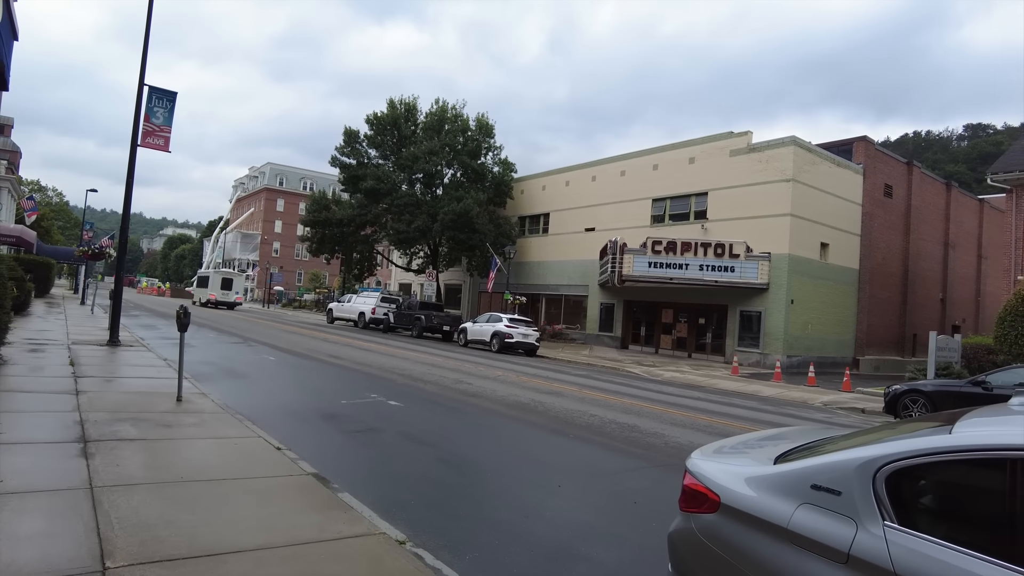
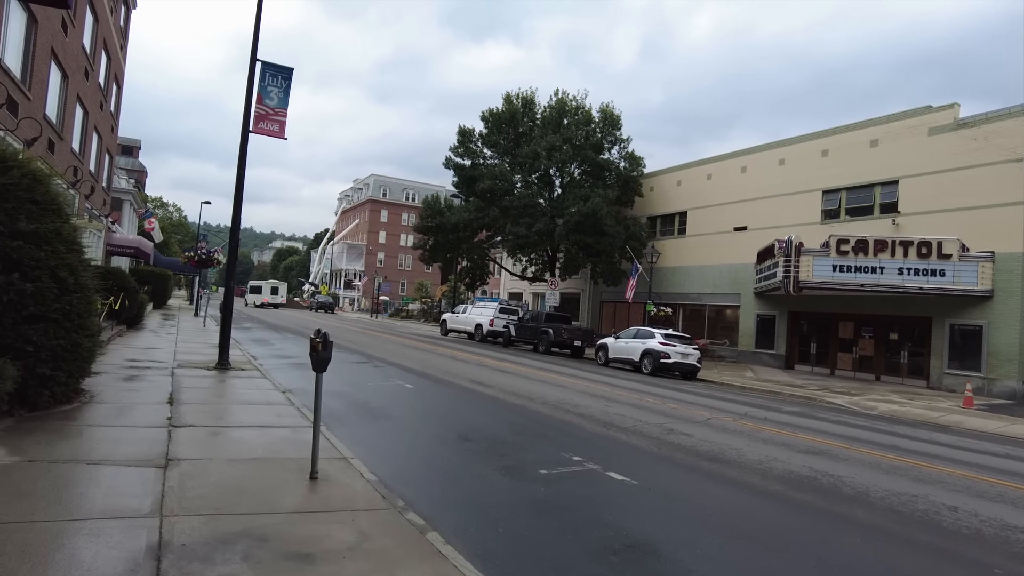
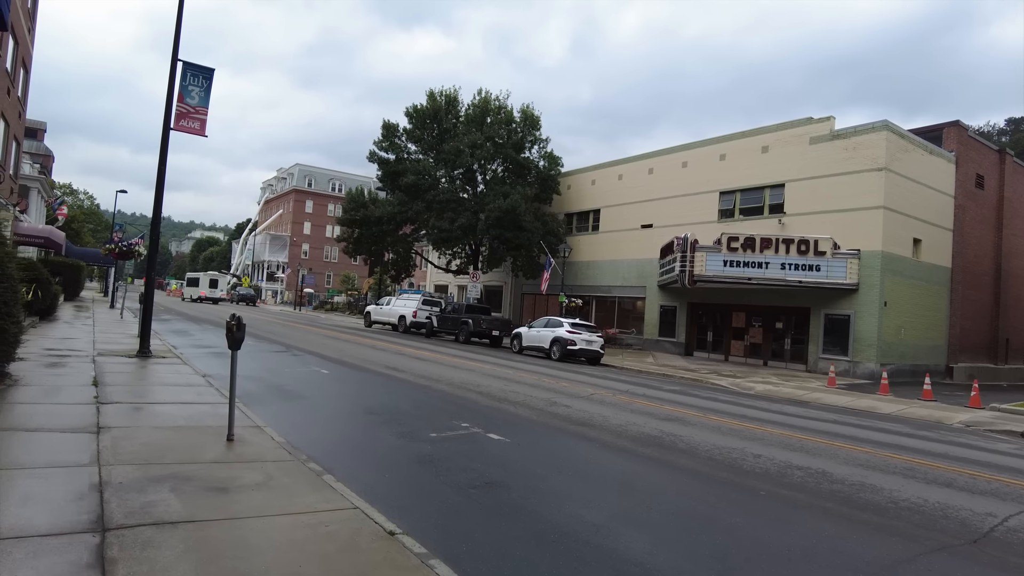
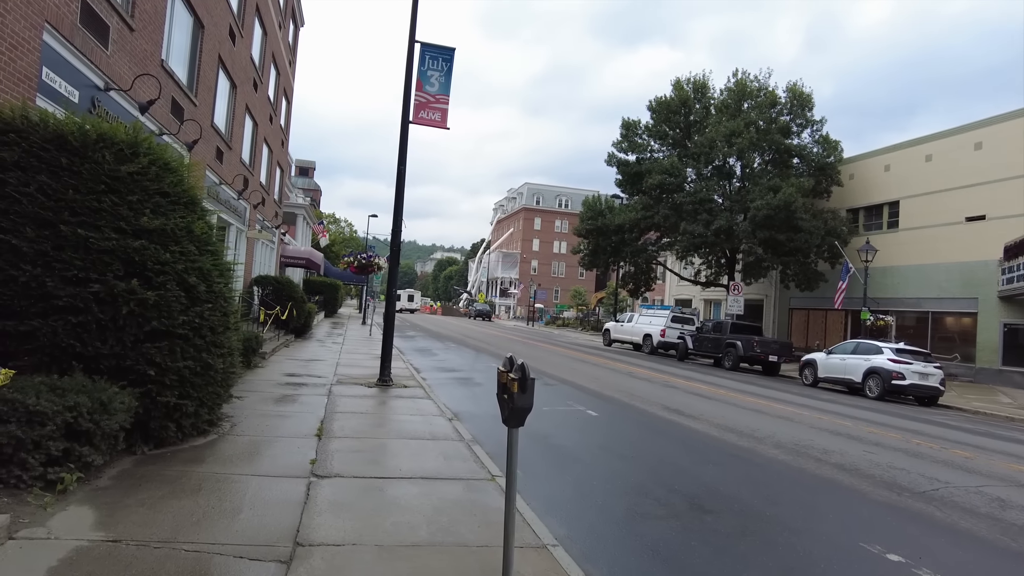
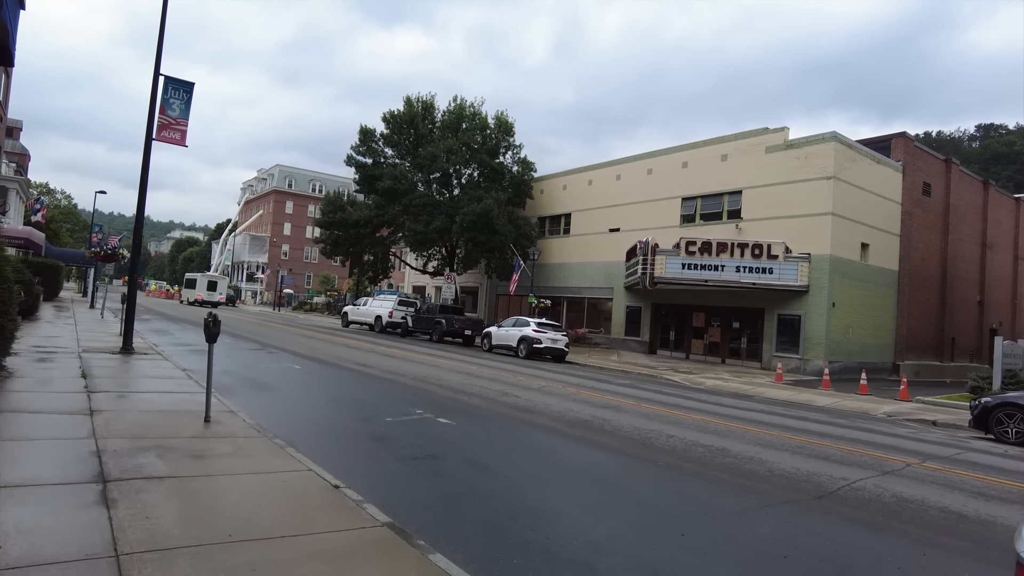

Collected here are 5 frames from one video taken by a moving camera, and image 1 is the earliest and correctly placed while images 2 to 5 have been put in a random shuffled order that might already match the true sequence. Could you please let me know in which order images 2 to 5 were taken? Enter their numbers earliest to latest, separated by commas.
5, 3, 2, 4
